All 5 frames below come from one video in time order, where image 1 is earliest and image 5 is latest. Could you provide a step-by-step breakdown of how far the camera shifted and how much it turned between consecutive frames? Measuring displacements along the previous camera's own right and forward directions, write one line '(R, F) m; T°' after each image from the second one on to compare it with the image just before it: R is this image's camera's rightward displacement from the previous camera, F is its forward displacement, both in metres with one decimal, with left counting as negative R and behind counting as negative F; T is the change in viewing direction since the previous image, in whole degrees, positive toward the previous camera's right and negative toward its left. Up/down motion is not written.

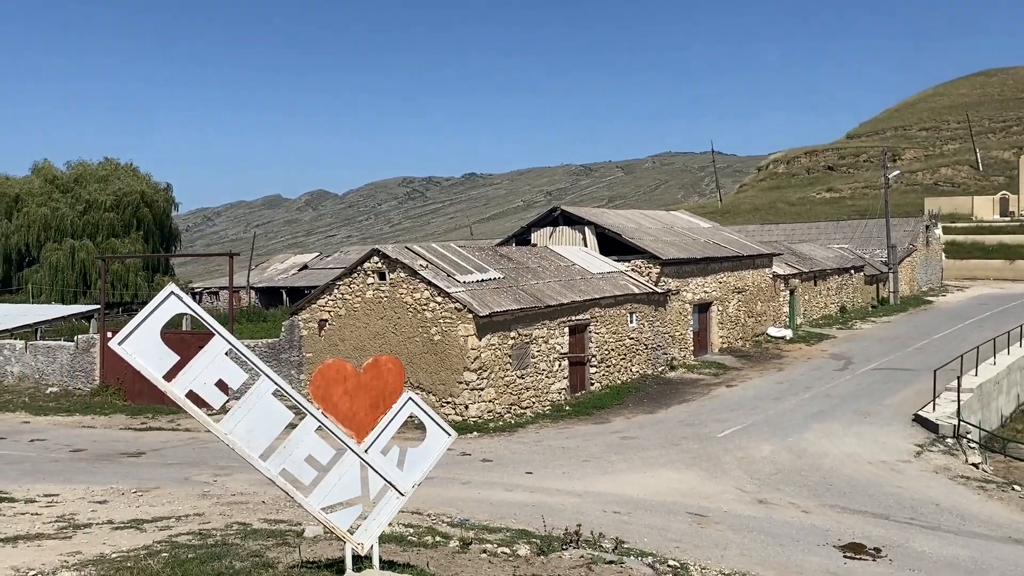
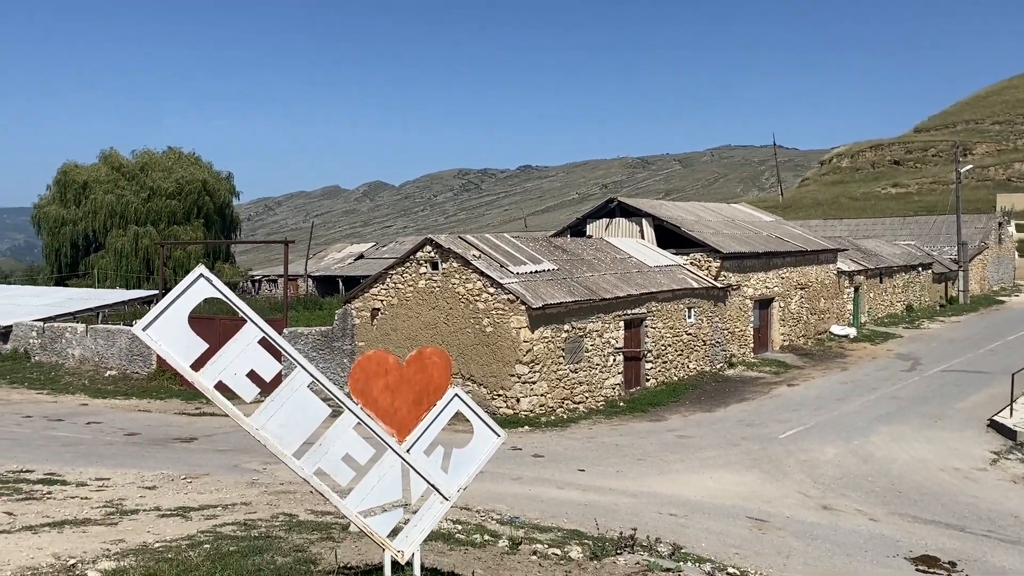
(0.0, +0.3) m; -4°
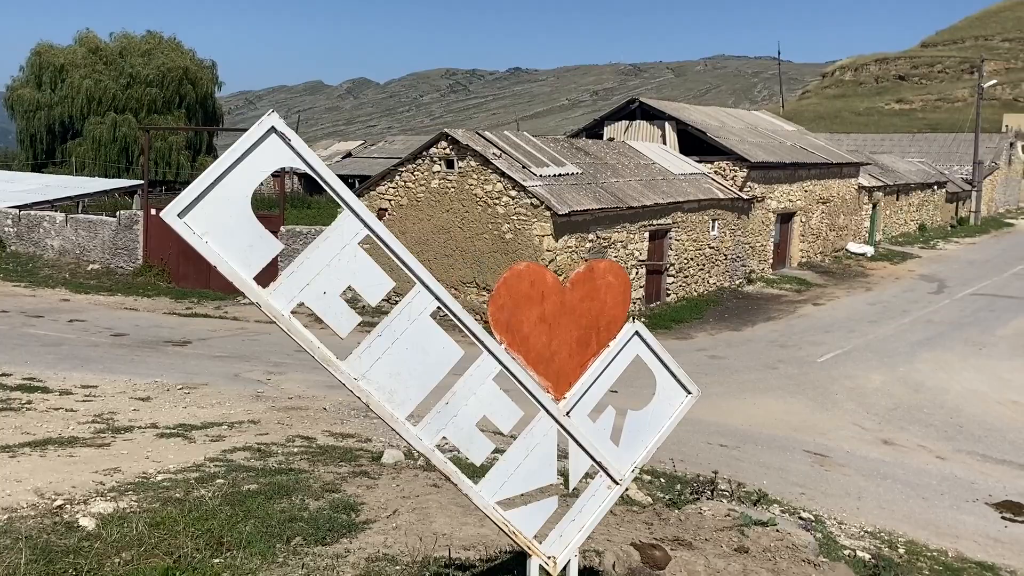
(-0.6, +1.1) m; +1°
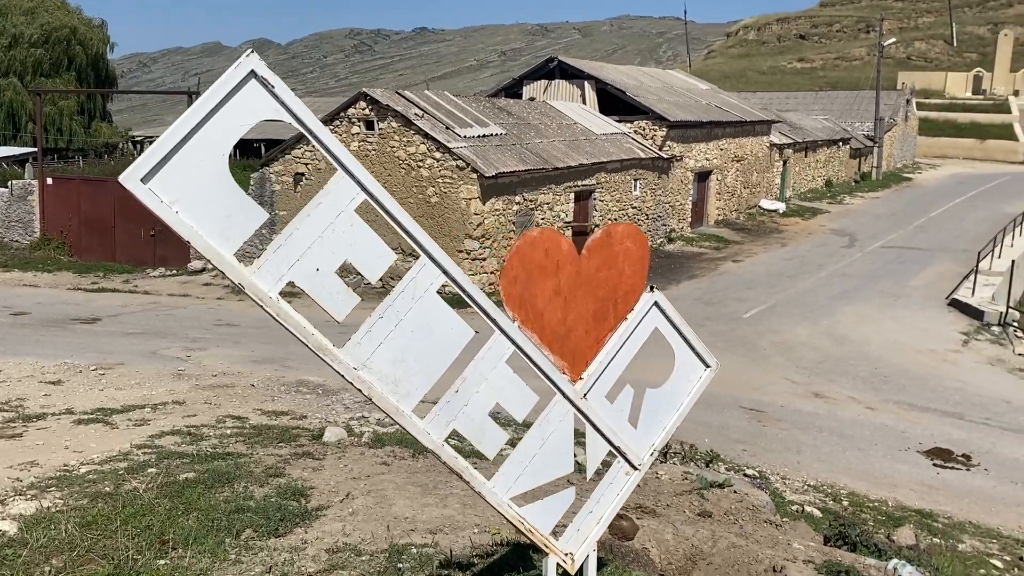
(-0.2, +0.3) m; +6°
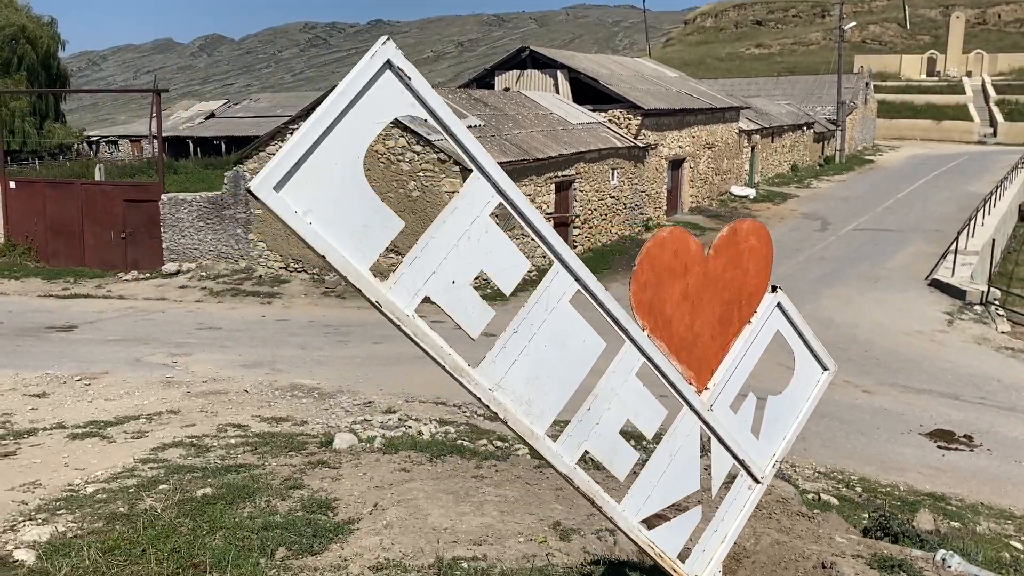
(-0.3, +0.2) m; +2°
